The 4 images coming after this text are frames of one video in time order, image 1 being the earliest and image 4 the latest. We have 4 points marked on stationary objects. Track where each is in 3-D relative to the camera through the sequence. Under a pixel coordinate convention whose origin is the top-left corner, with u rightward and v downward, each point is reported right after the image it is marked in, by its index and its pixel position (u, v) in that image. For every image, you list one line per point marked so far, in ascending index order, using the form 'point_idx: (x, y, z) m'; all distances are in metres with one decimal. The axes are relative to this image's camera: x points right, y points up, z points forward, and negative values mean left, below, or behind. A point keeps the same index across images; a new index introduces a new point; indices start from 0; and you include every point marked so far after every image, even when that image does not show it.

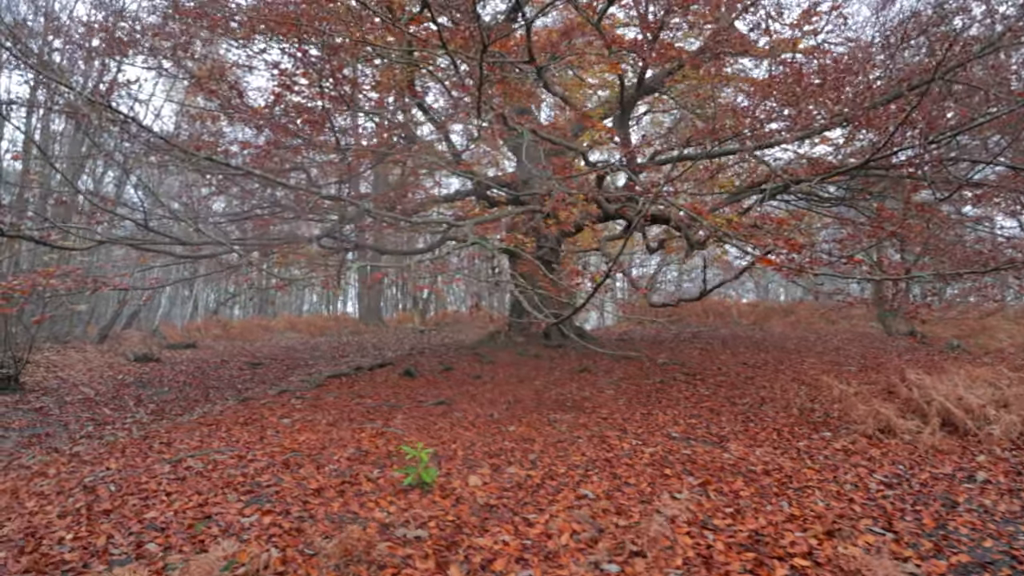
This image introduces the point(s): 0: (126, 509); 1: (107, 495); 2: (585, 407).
0: (-2.5, -1.4, +3.9) m
1: (-2.8, -1.4, +4.2) m
2: (+0.9, -1.4, +6.9) m
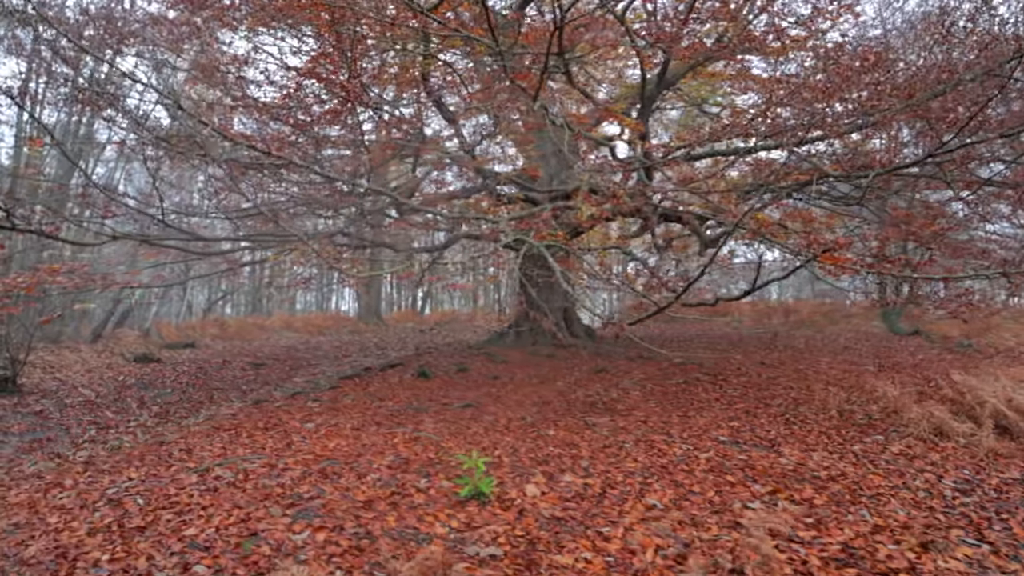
0: (-2.1, -1.4, +3.6) m
1: (-2.4, -1.4, +3.8) m
2: (+1.2, -1.4, +6.7) m
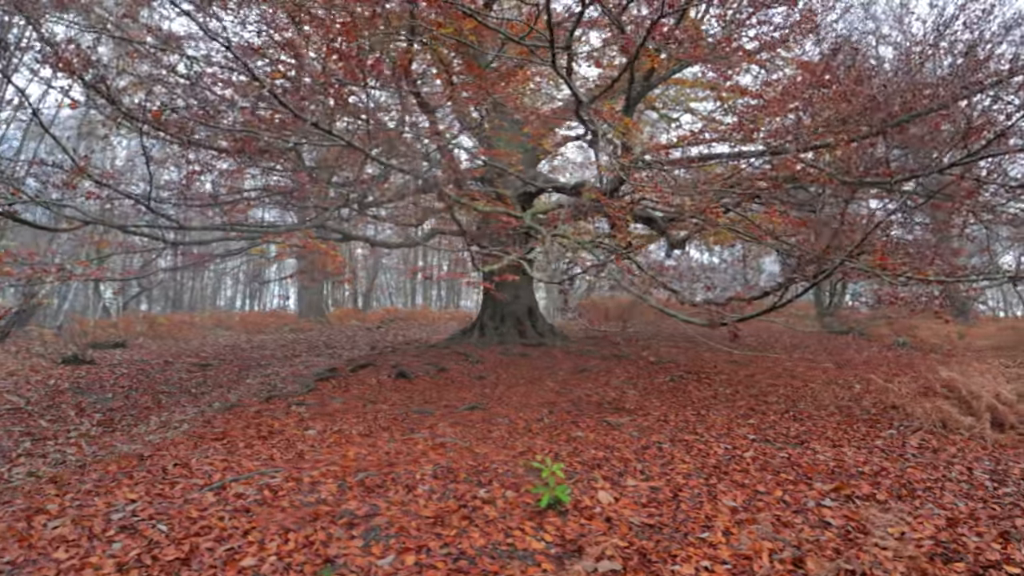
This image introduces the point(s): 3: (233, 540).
0: (-1.6, -1.4, +3.1) m
1: (-1.9, -1.4, +3.3) m
2: (+1.3, -1.3, +6.6) m
3: (-1.5, -1.4, +3.2) m
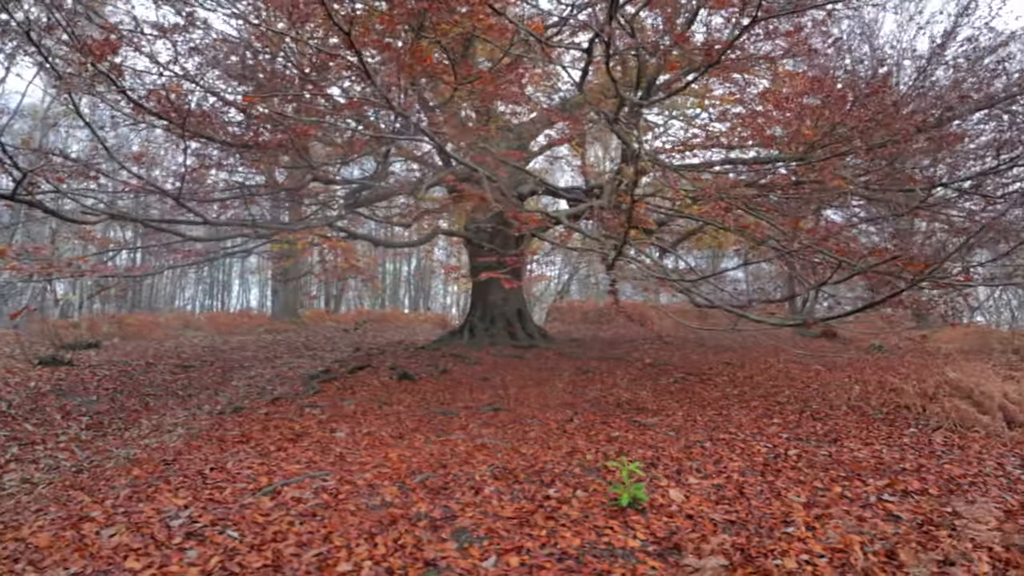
0: (-1.1, -1.3, +2.9) m
1: (-1.4, -1.3, +3.1) m
2: (+1.5, -1.3, +6.6) m
3: (-1.0, -1.3, +3.1) m
